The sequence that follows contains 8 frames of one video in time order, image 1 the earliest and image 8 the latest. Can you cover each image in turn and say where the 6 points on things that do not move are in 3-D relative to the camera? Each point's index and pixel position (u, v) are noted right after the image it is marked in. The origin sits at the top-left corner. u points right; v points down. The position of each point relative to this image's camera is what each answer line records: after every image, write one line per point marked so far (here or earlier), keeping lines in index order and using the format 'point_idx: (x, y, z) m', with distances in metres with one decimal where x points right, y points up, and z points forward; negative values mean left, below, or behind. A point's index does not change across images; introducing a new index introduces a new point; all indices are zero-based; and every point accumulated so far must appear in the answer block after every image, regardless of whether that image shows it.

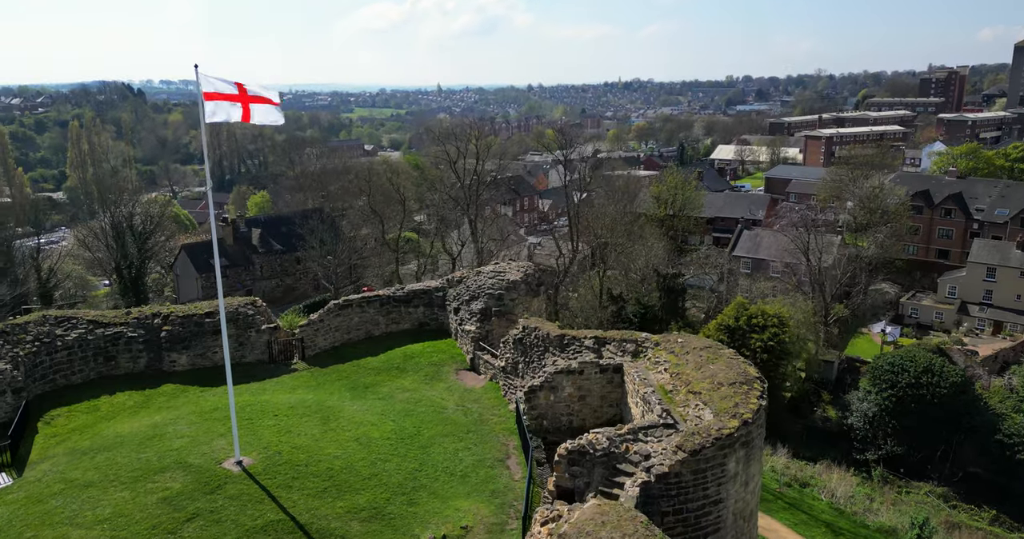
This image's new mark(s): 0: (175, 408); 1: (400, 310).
0: (-6.0, -2.5, +13.1) m
1: (-2.6, -0.9, +16.9) m
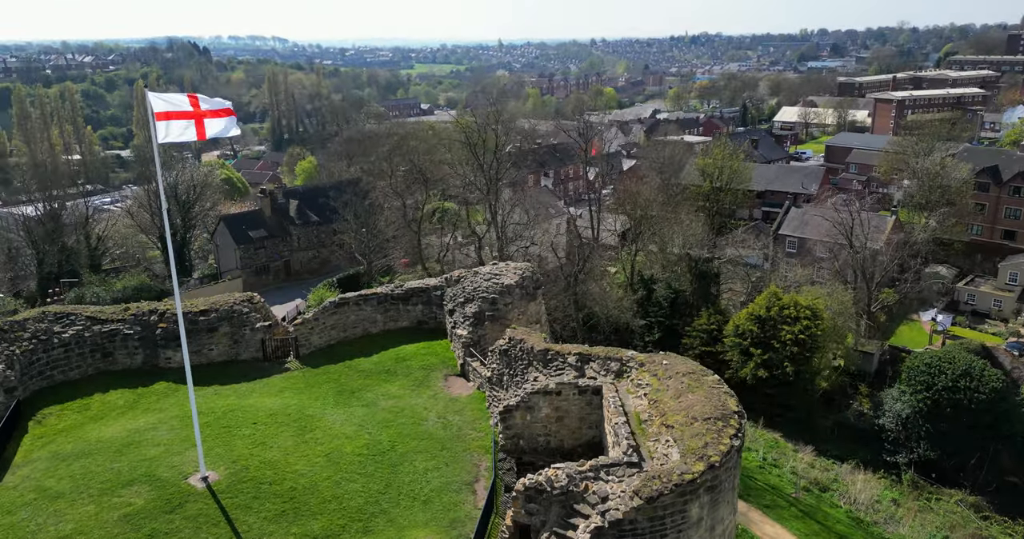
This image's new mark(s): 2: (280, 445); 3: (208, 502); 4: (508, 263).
0: (-6.3, -2.6, +13.2) m
1: (-2.6, -0.9, +16.7) m
2: (-3.8, -2.9, +12.0) m
3: (-4.3, -3.3, +10.4) m
4: (-0.1, +0.1, +16.3) m
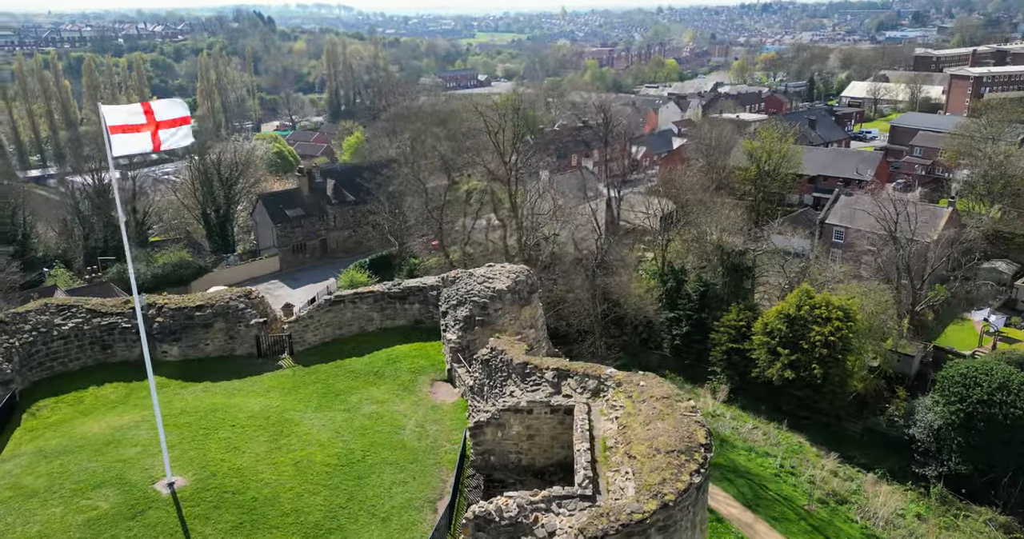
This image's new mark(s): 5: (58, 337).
0: (-6.7, -2.6, +13.5) m
1: (-2.6, -0.8, +16.6) m
2: (-4.2, -3.0, +12.0) m
3: (-4.9, -3.4, +10.5) m
4: (-0.2, +0.1, +15.9) m
5: (-9.0, -1.3, +14.6) m
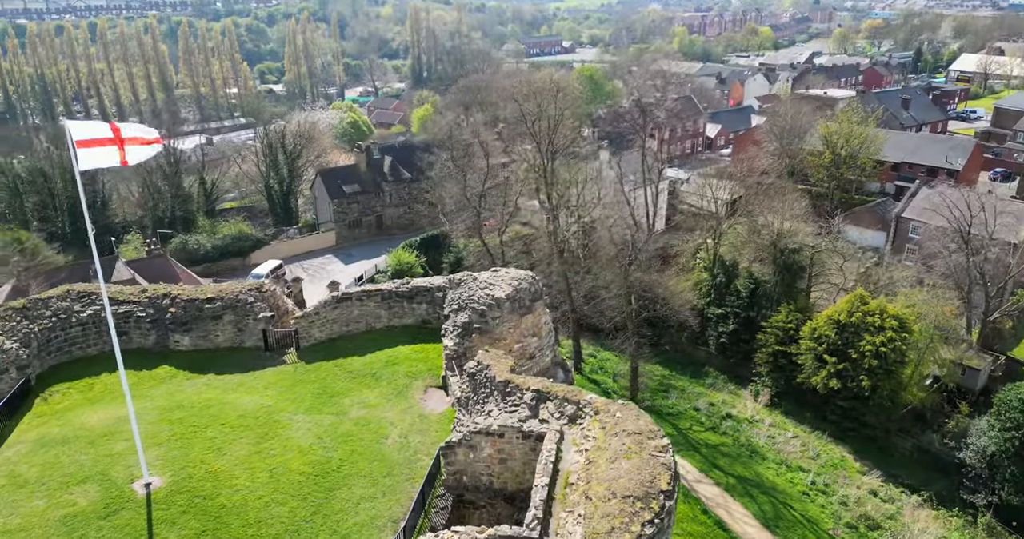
0: (-6.9, -2.5, +14.0) m
1: (-2.5, -0.8, +16.5) m
2: (-4.6, -3.1, +12.2) m
3: (-5.5, -3.6, +10.8) m
4: (0.0, 0.0, +15.5) m
5: (-9.0, -1.1, +15.2) m
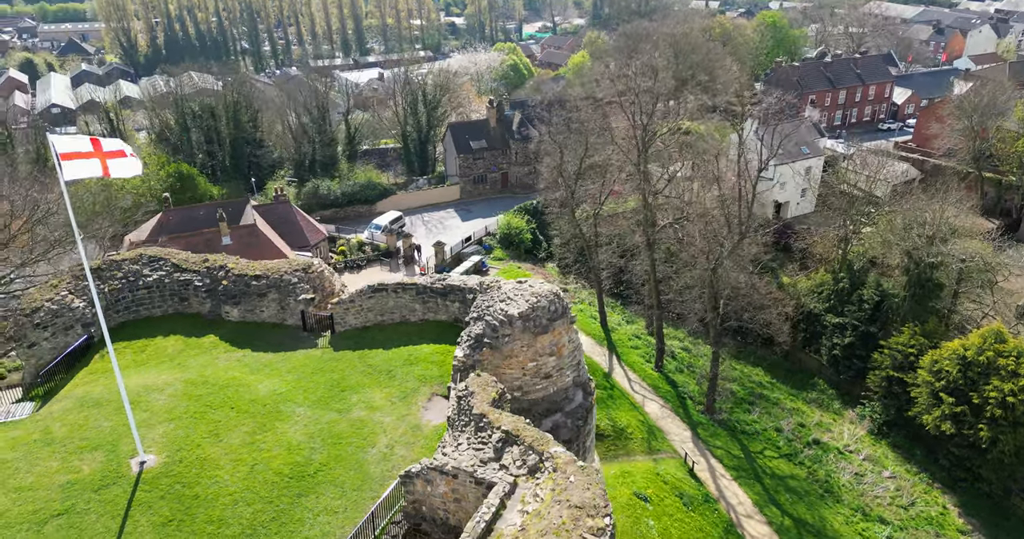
0: (-6.7, -2.1, +15.0) m
1: (-1.7, -0.7, +16.3) m
2: (-5.0, -3.0, +12.9) m
3: (-6.2, -3.5, +11.8) m
4: (+0.5, -0.3, +14.8) m
5: (-8.3, -0.4, +16.6) m
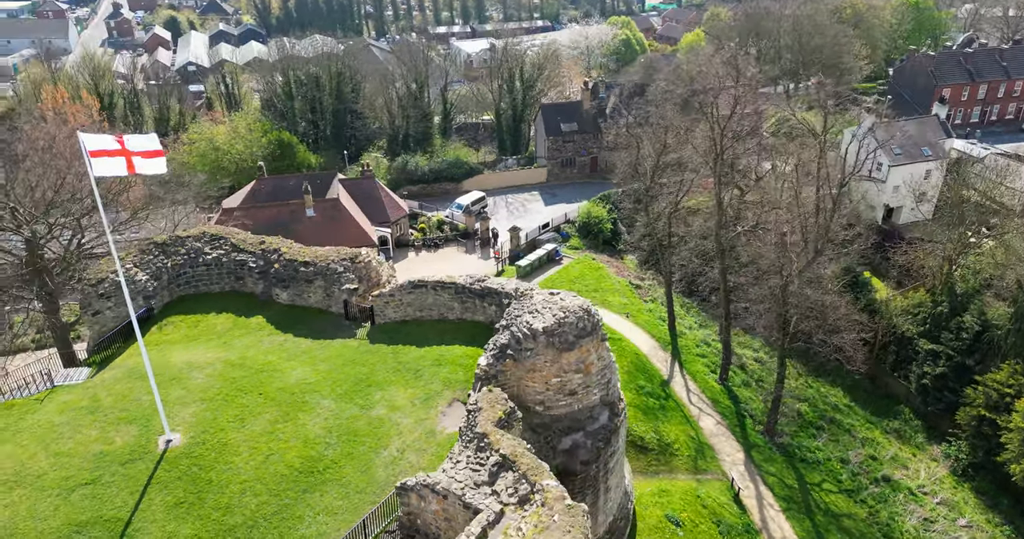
0: (-6.1, -1.7, +15.7) m
1: (-0.8, -0.7, +16.1) m
2: (-4.8, -2.9, +13.4) m
3: (-6.1, -3.3, +12.5) m
4: (+1.1, -0.5, +14.3) m
5: (-7.3, +0.1, +17.4) m
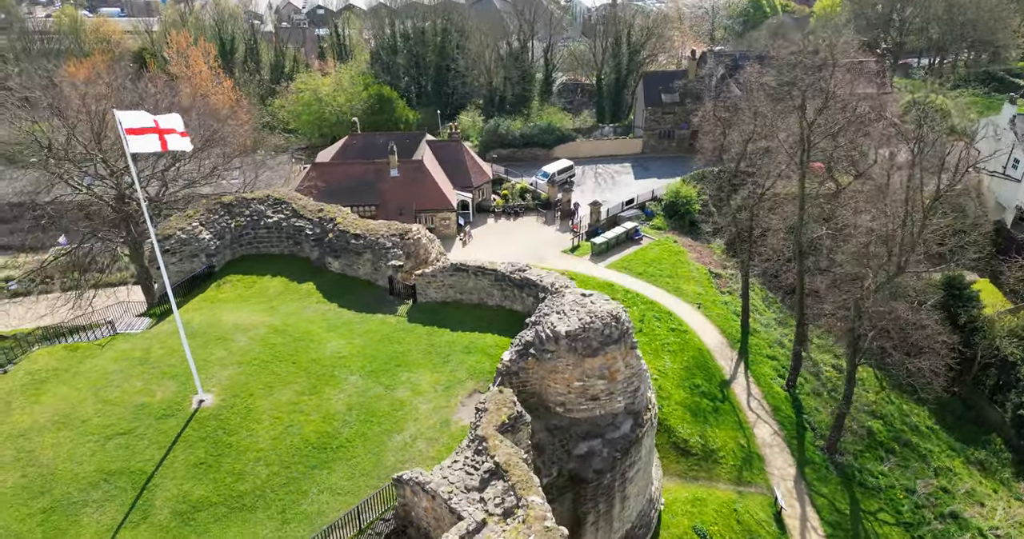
0: (-5.3, -1.0, +16.3) m
1: (0.0, -0.5, +15.9) m
2: (-4.4, -2.4, +13.9) m
3: (-6.0, -2.8, +13.2) m
4: (+1.7, -0.5, +13.8) m
5: (-6.1, +1.1, +18.0) m
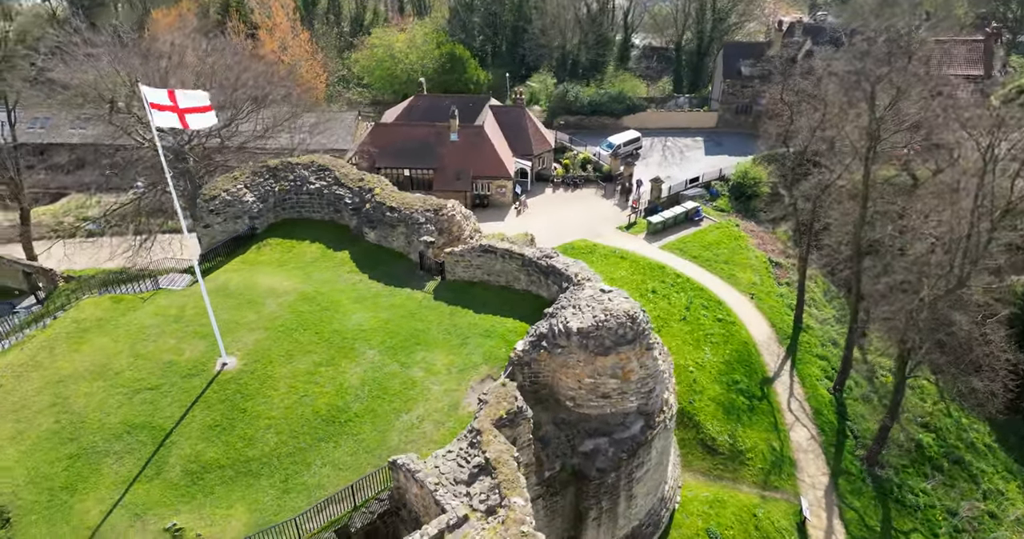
0: (-4.7, -0.3, +16.7) m
1: (+0.6, -0.1, +15.7) m
2: (-4.2, -1.9, +14.3) m
3: (-5.8, -2.2, +13.8) m
4: (+2.0, -0.5, +13.4) m
5: (-5.1, +1.9, +18.3) m
